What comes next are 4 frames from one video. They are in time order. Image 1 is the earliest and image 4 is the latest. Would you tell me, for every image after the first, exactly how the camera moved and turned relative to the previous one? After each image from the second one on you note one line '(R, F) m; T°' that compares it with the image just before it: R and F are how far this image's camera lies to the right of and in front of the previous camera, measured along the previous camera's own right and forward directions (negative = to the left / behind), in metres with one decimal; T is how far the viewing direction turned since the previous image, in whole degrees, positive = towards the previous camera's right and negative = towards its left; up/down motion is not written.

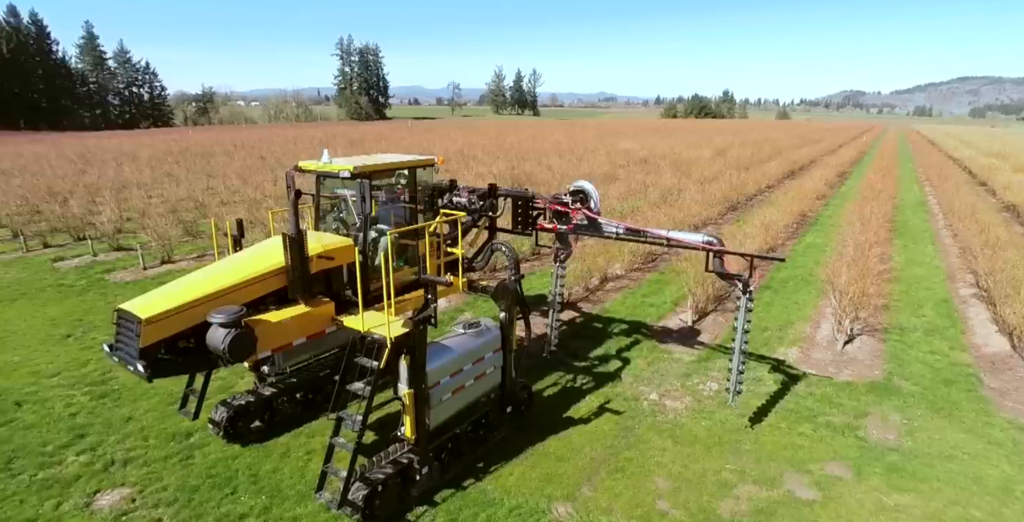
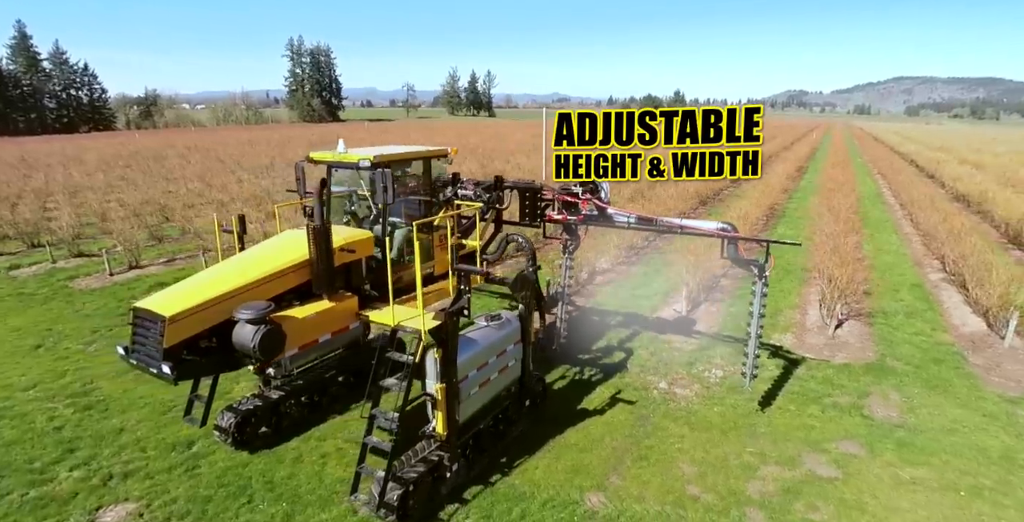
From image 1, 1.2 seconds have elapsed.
(-0.7, +0.1) m; +4°
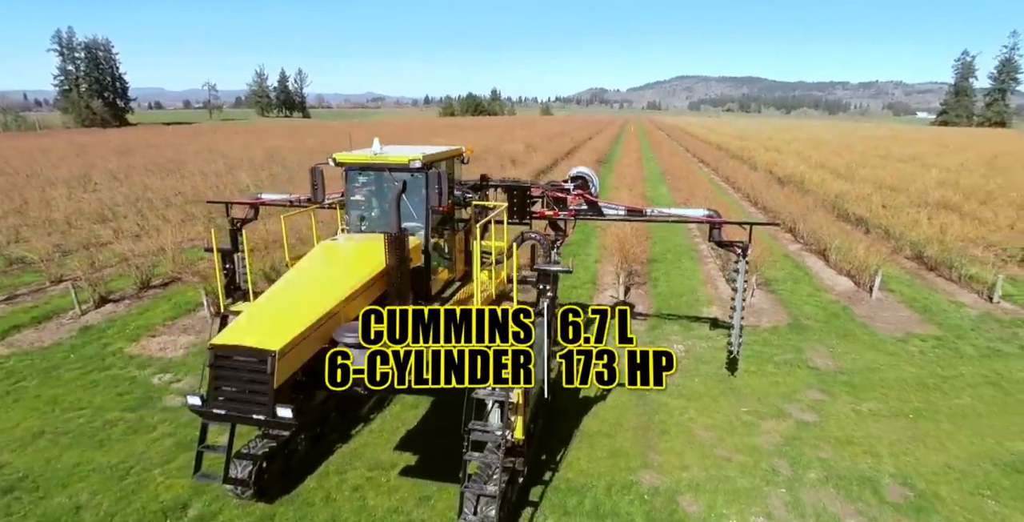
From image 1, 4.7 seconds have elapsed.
(-2.3, +0.4) m; +17°
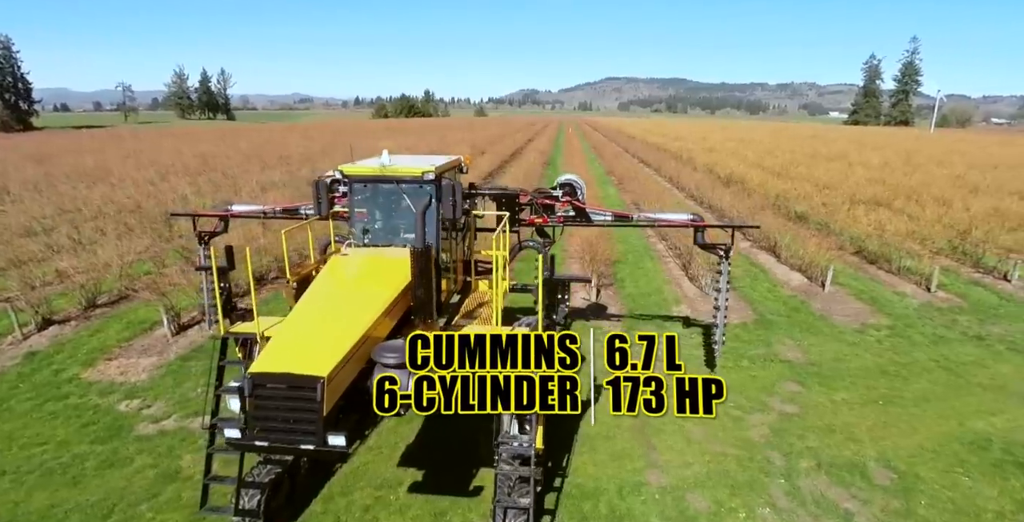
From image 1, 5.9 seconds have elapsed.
(-0.8, 0.0) m; +6°
